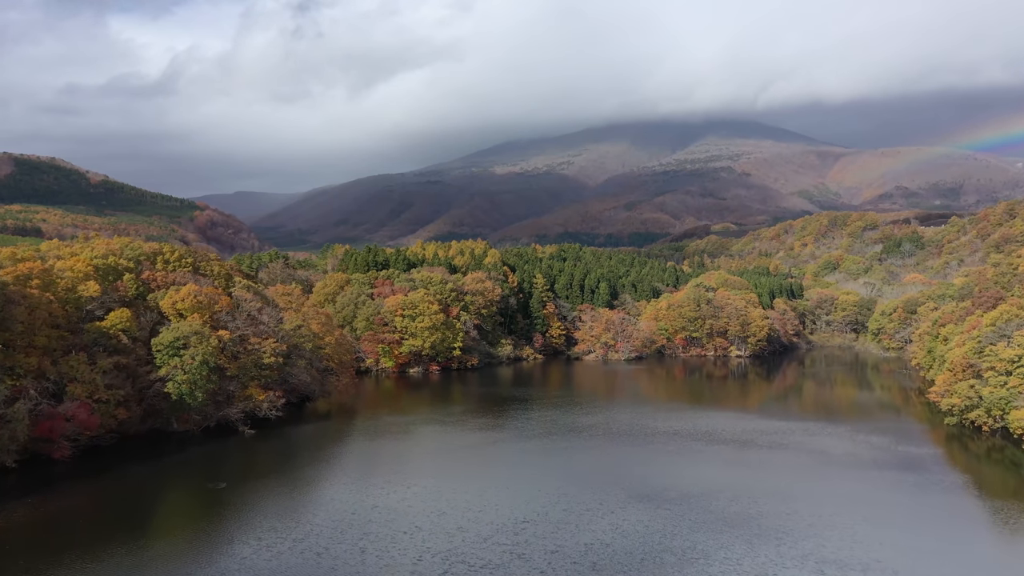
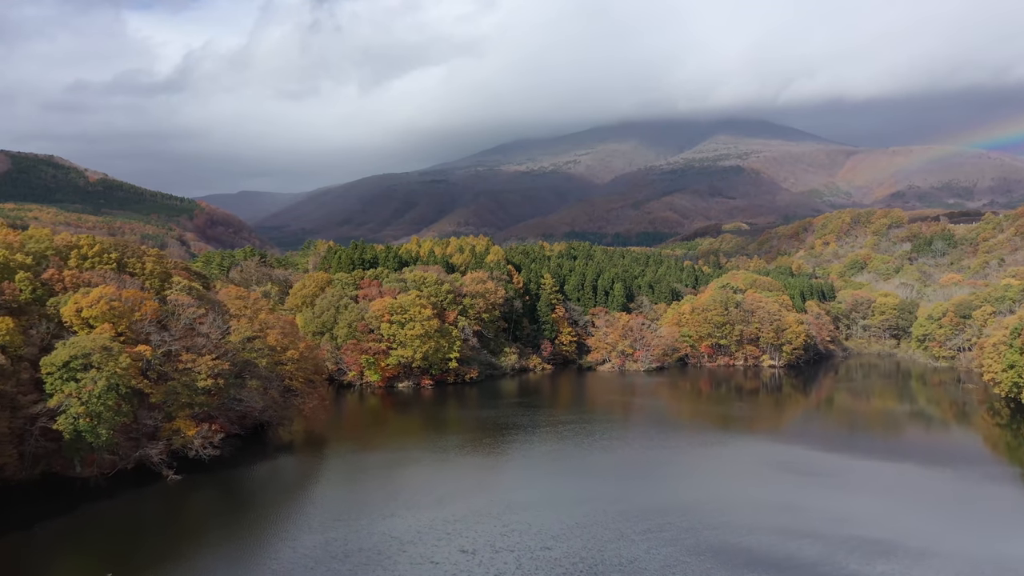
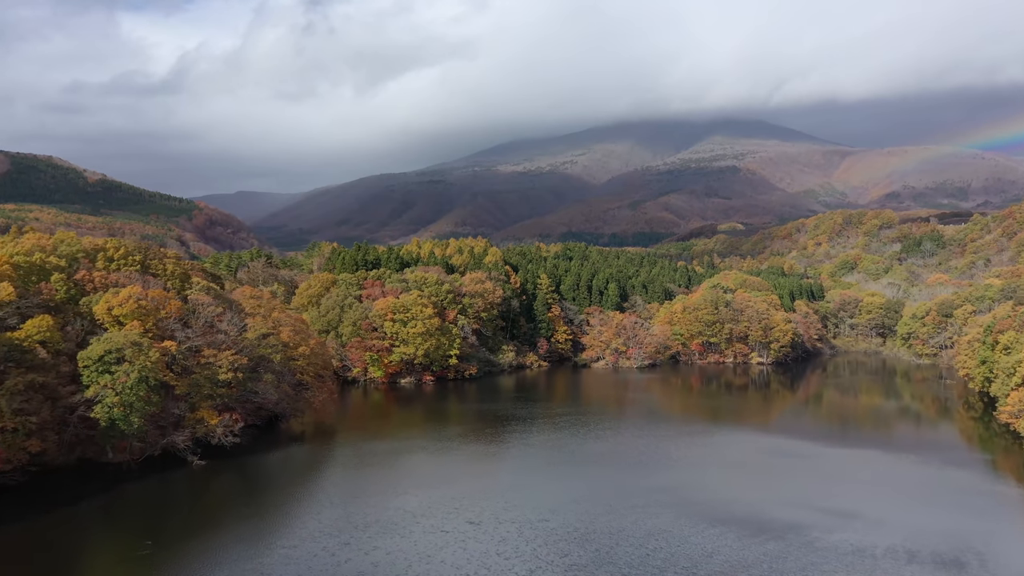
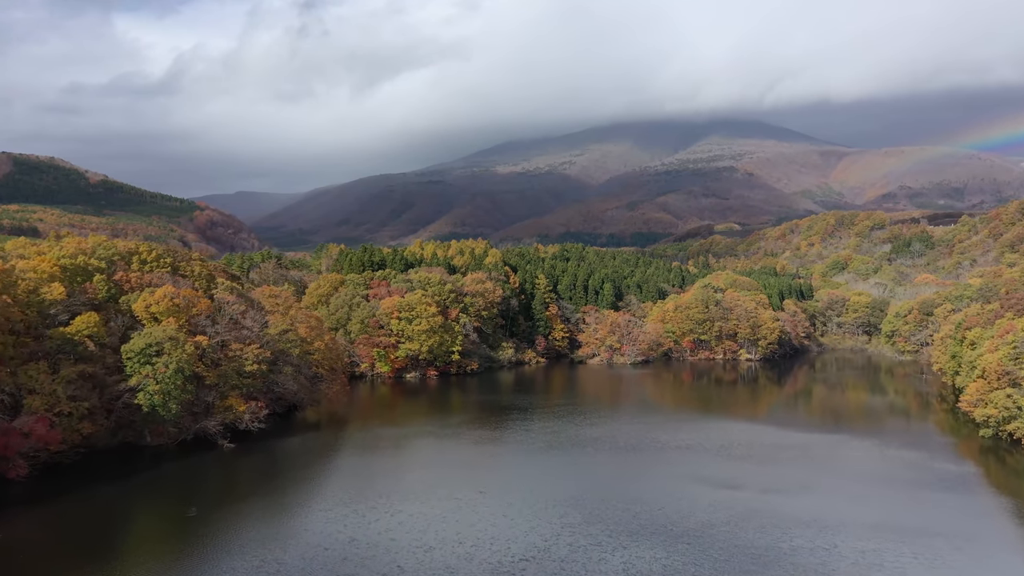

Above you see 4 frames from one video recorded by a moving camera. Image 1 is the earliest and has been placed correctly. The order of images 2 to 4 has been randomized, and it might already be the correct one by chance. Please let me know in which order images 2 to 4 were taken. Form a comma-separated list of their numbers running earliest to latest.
4, 3, 2
